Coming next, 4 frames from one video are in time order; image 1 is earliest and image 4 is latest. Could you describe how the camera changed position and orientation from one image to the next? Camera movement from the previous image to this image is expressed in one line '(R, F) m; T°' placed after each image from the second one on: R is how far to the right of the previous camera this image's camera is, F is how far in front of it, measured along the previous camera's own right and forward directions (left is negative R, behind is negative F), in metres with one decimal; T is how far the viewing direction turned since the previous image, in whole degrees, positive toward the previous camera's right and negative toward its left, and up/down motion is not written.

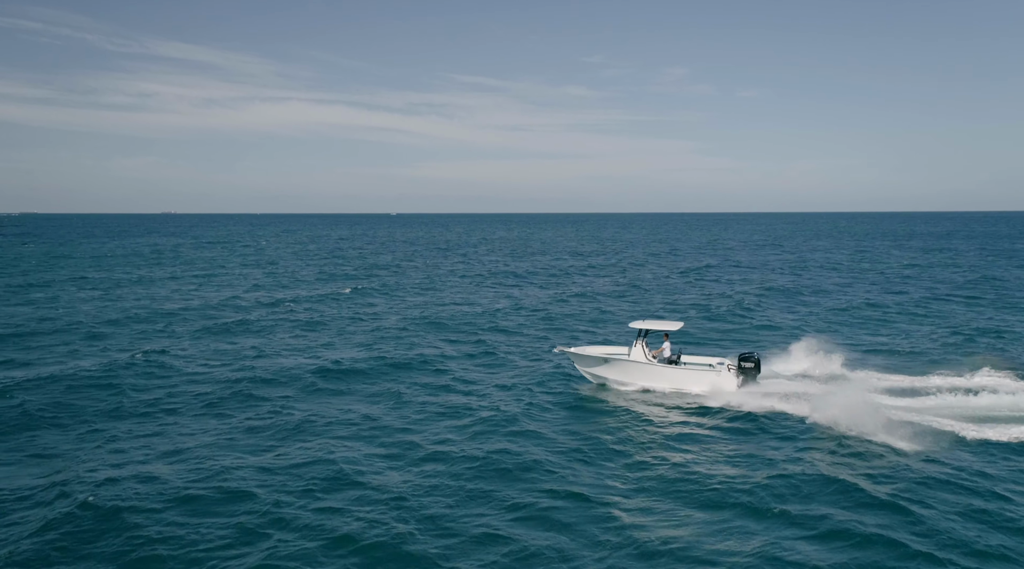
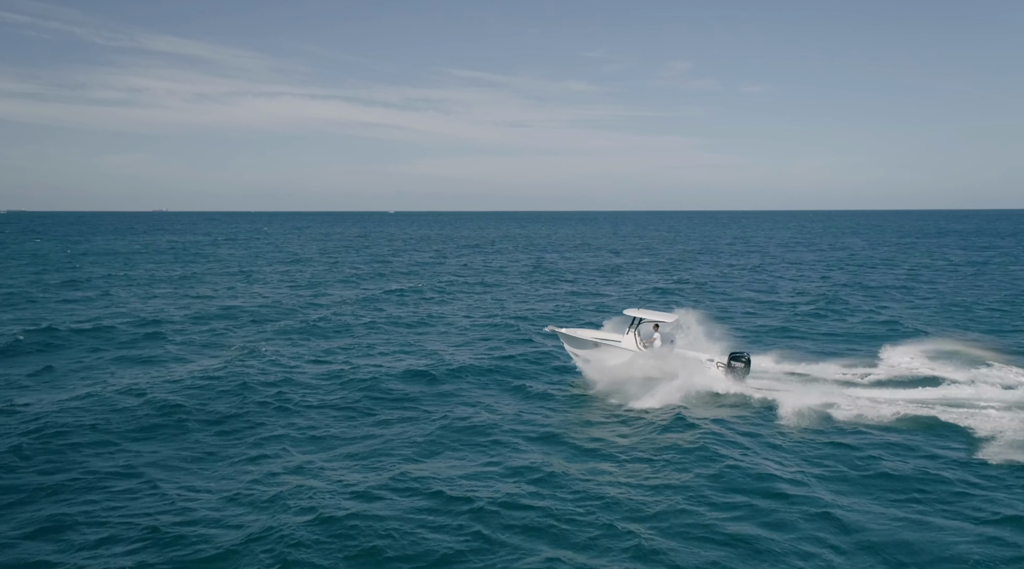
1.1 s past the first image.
(-5.0, +1.0) m; +1°
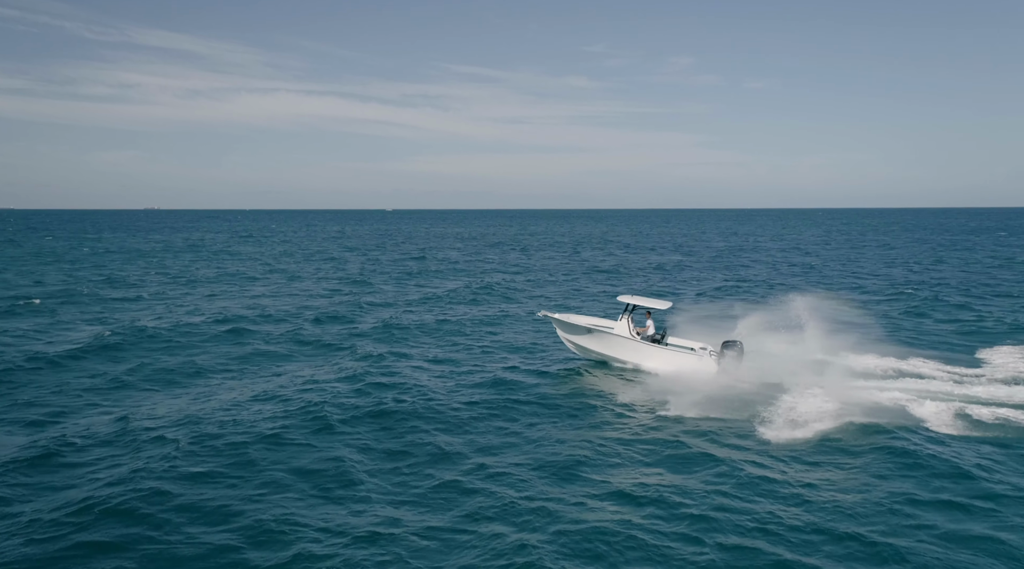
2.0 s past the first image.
(-4.6, +0.8) m; +1°
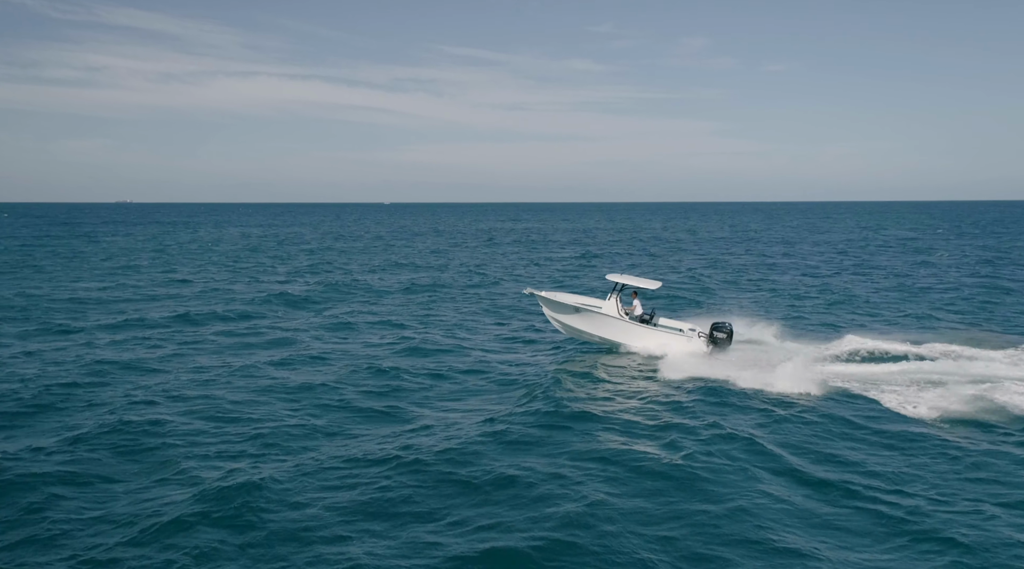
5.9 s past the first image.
(-22.5, +2.9) m; +6°
